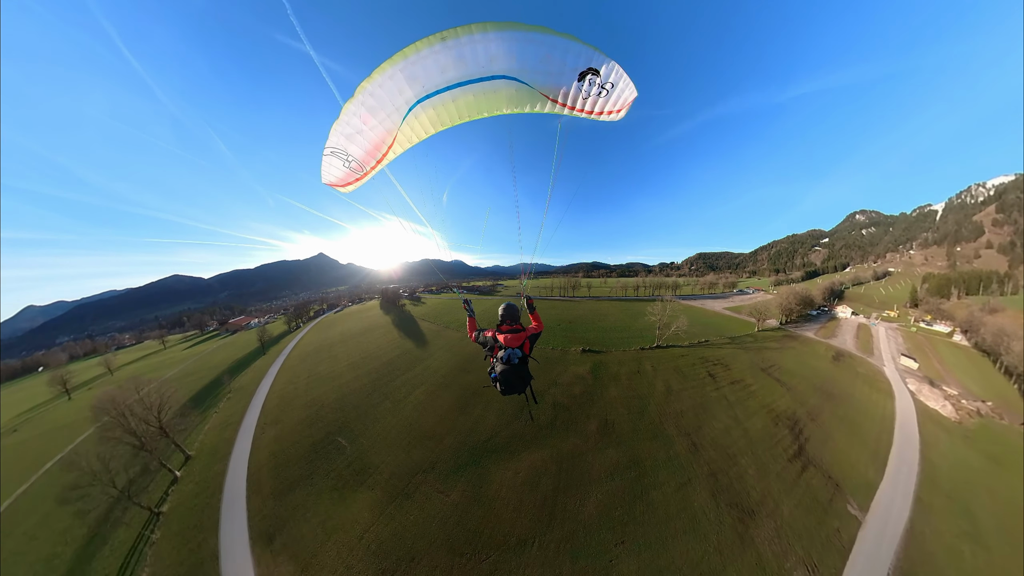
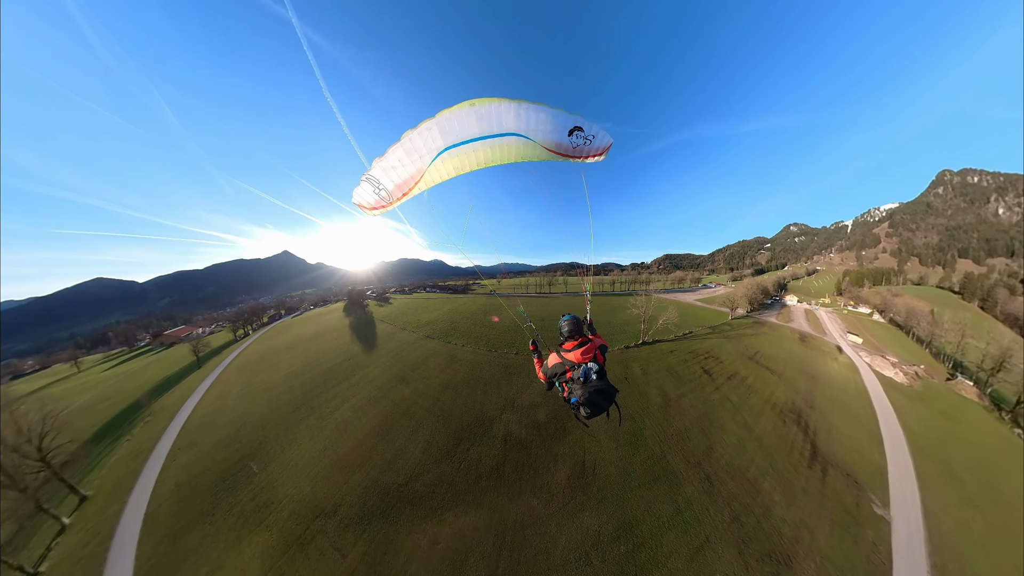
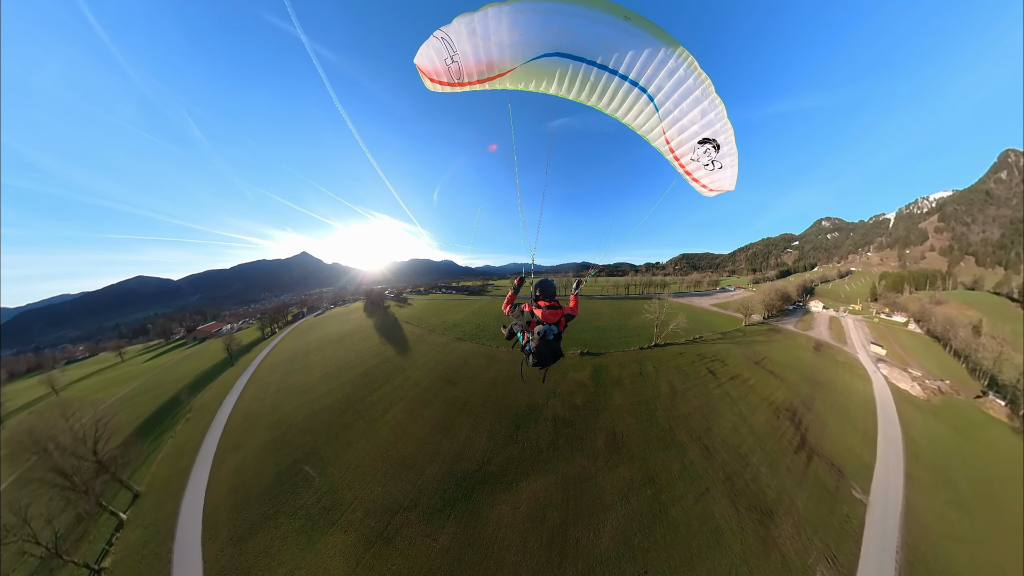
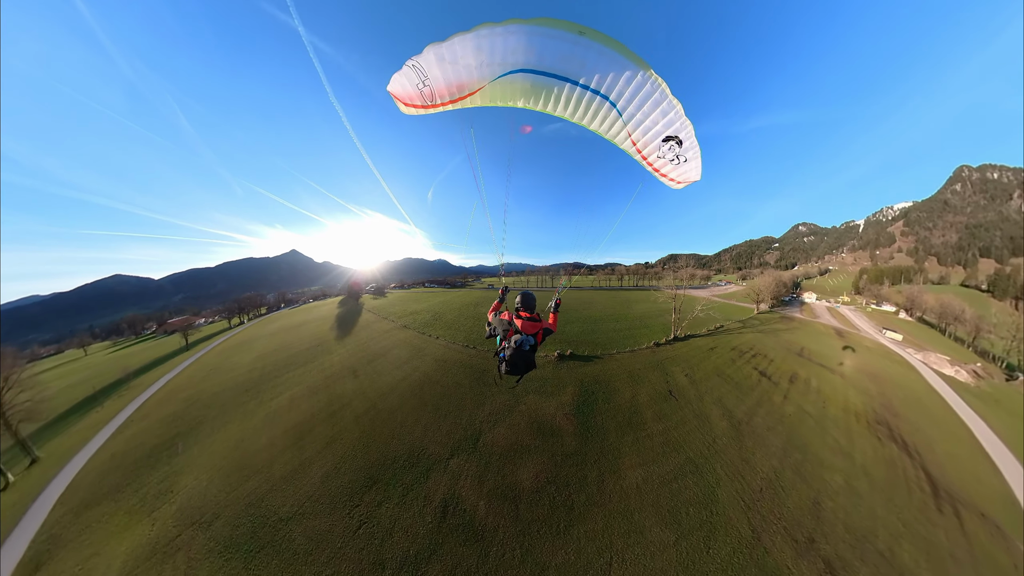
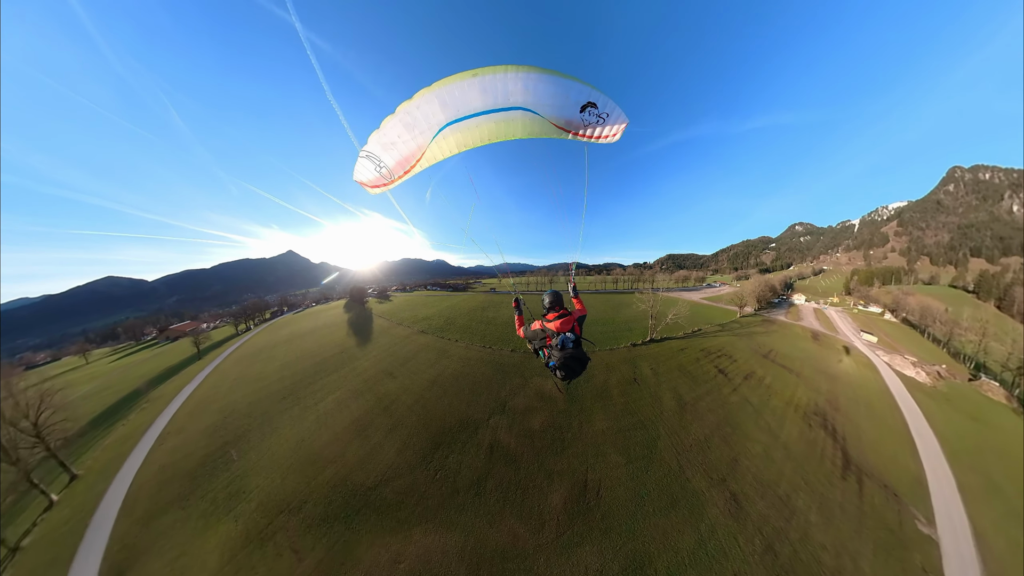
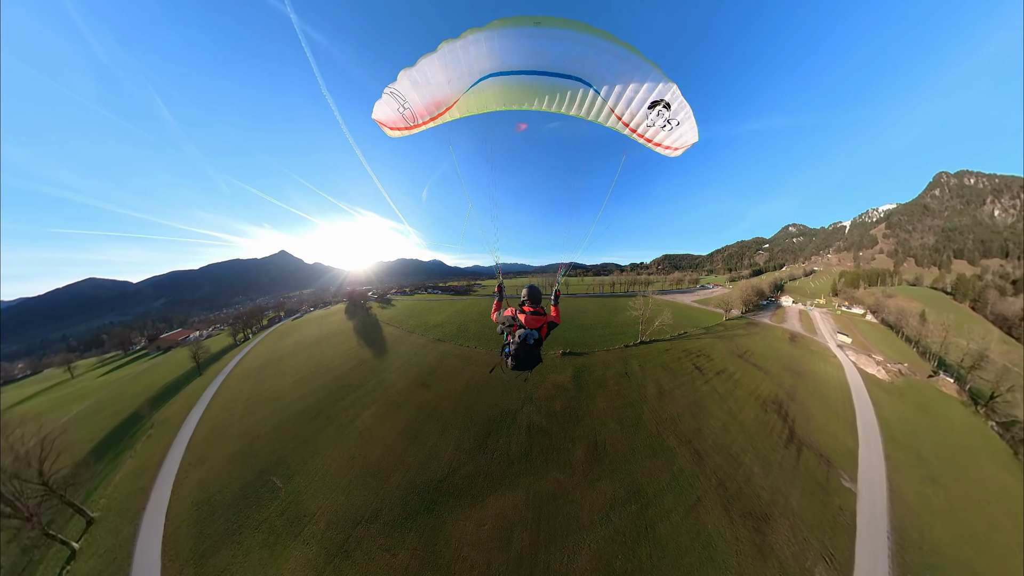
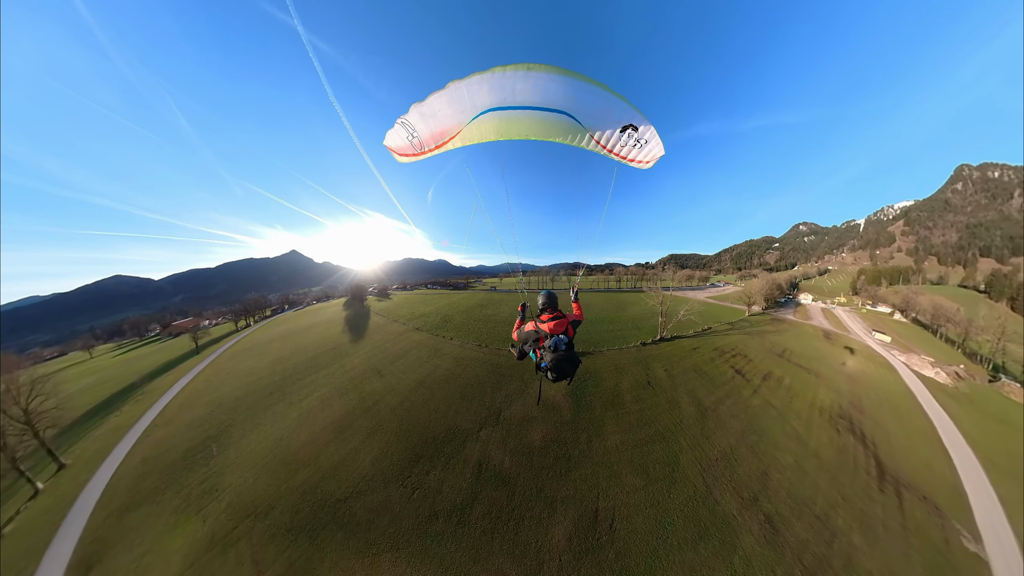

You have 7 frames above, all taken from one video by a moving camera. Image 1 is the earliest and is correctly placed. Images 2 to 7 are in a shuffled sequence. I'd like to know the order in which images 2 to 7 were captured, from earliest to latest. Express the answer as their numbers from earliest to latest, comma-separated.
3, 6, 2, 5, 7, 4
